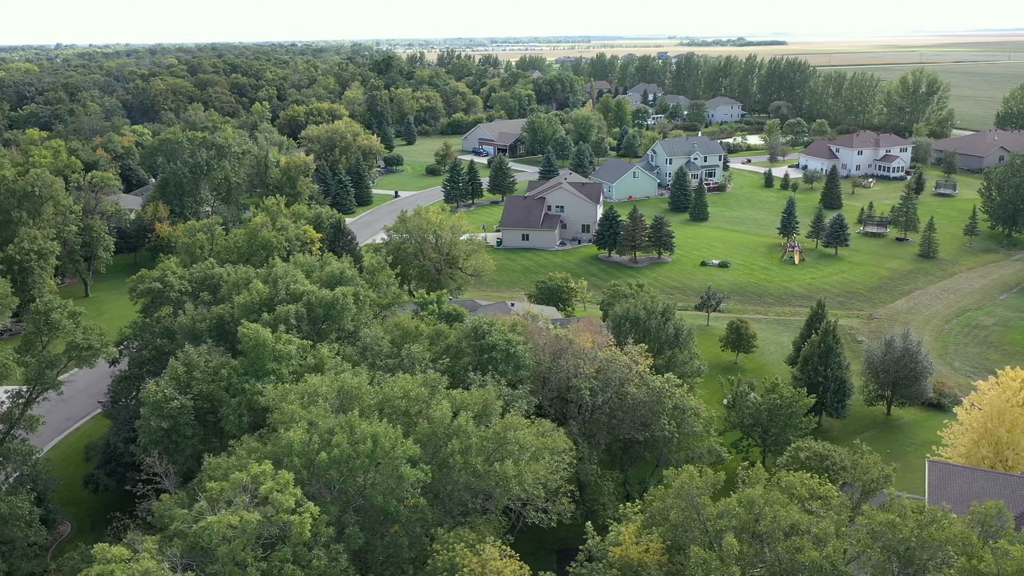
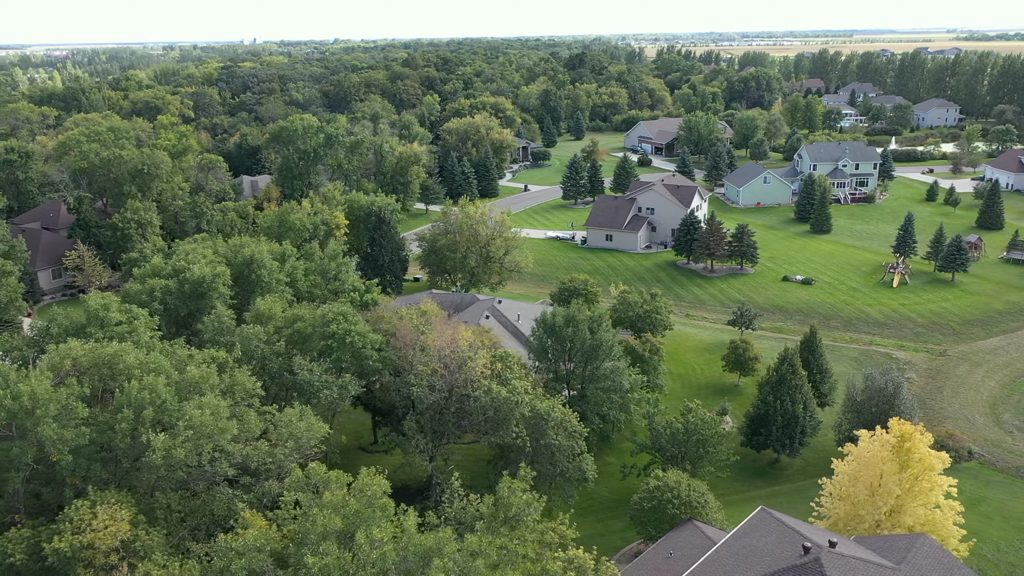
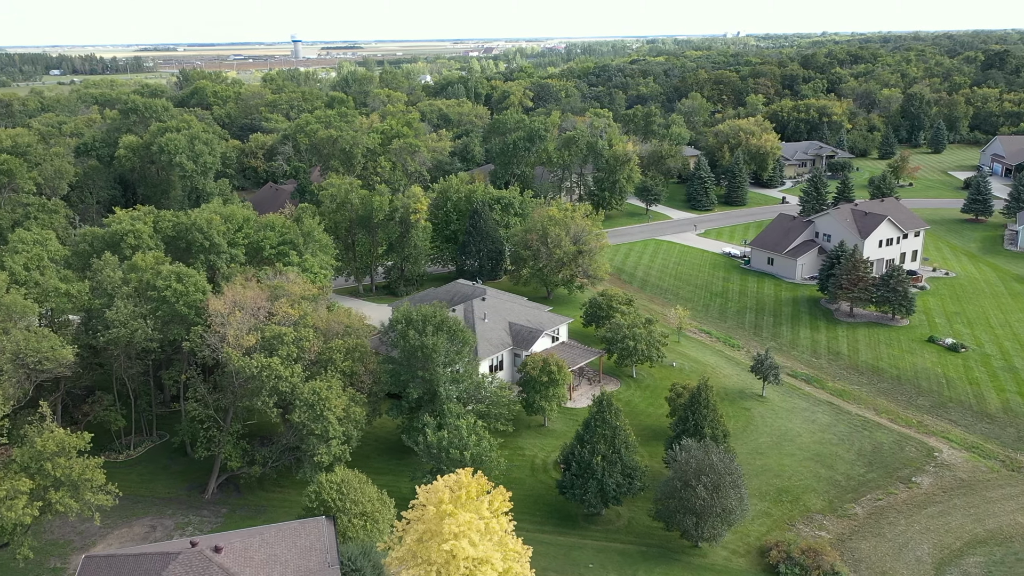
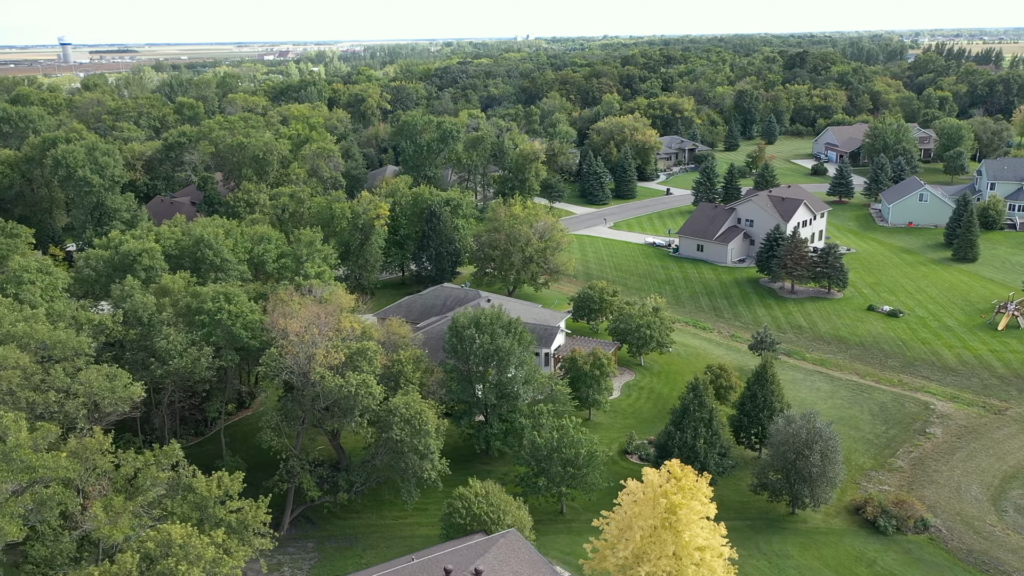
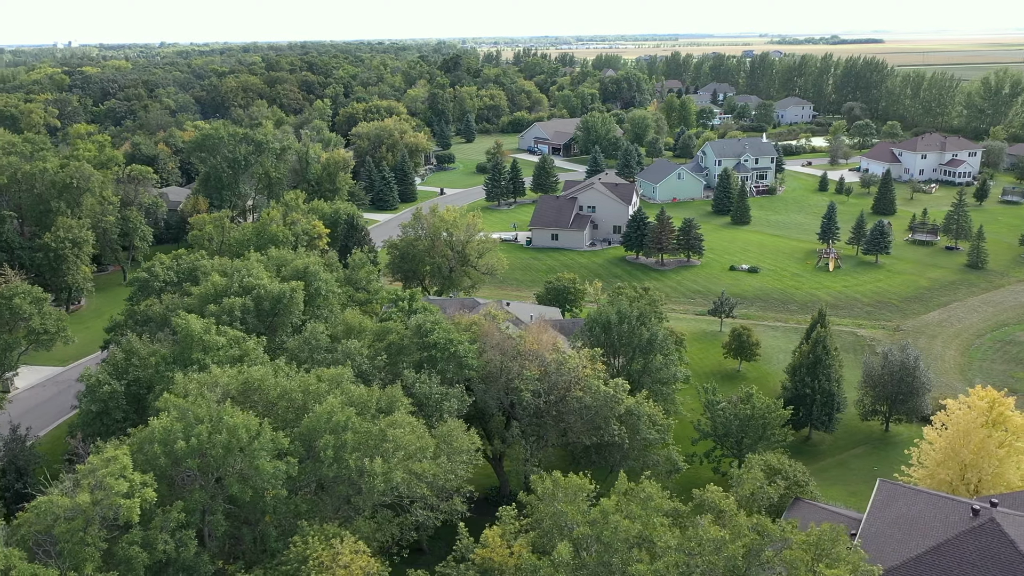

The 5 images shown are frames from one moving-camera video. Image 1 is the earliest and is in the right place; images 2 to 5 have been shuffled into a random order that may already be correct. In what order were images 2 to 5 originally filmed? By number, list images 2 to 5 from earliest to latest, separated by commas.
5, 2, 4, 3
